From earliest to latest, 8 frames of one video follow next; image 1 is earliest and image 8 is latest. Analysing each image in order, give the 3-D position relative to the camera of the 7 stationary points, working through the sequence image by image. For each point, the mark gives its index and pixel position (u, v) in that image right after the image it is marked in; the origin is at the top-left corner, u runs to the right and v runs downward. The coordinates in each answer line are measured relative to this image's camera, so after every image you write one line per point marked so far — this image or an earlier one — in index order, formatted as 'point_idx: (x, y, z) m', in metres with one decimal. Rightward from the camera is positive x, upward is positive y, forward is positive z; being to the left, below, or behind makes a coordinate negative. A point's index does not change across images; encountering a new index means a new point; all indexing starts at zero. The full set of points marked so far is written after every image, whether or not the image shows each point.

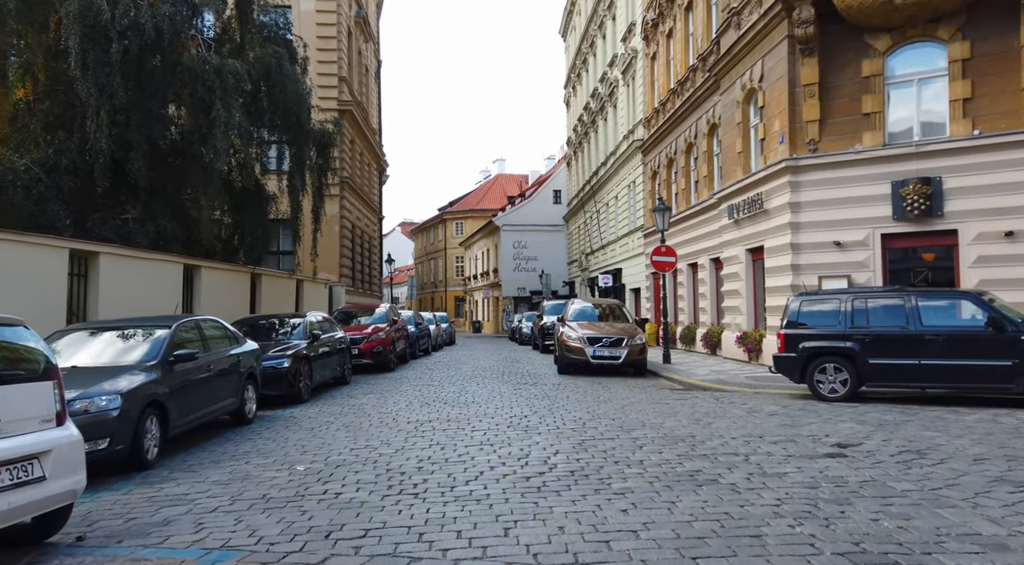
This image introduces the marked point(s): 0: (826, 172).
0: (+6.3, +2.2, +15.1) m
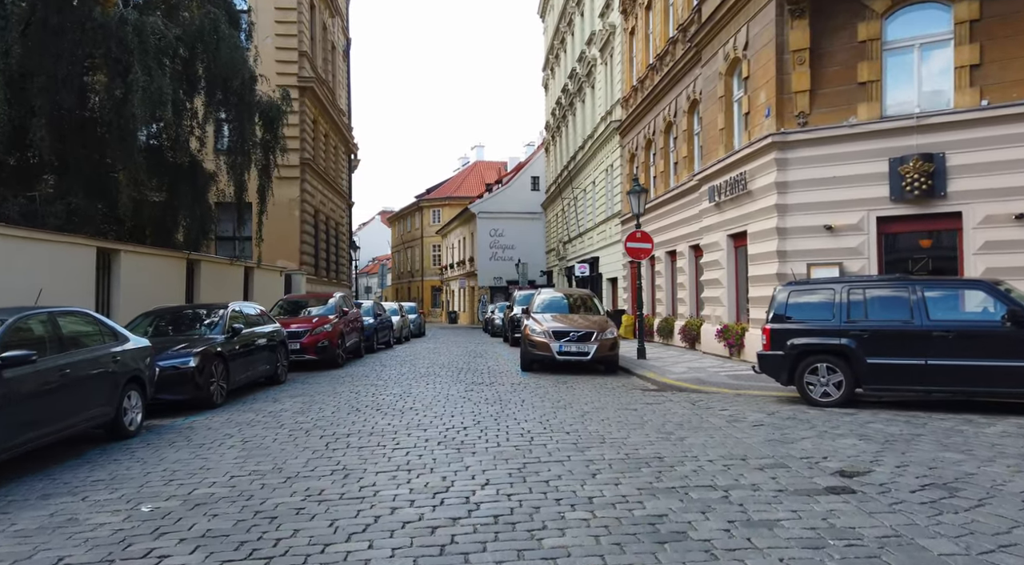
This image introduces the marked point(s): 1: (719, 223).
0: (+5.5, +2.5, +13.6) m
1: (+4.8, +1.4, +17.3) m
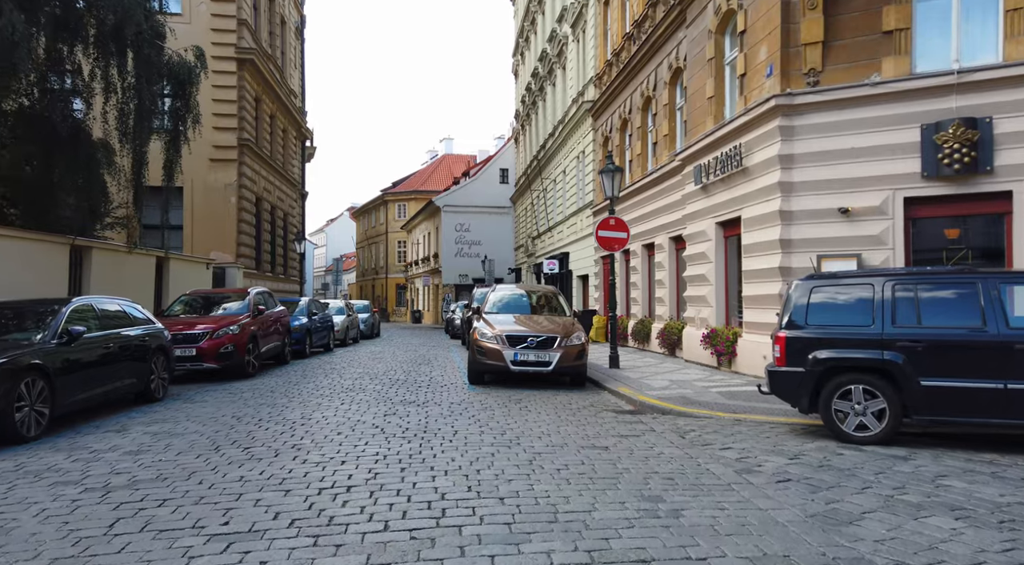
0: (+4.7, +2.5, +11.1) m
1: (+3.8, +1.4, +14.8) m
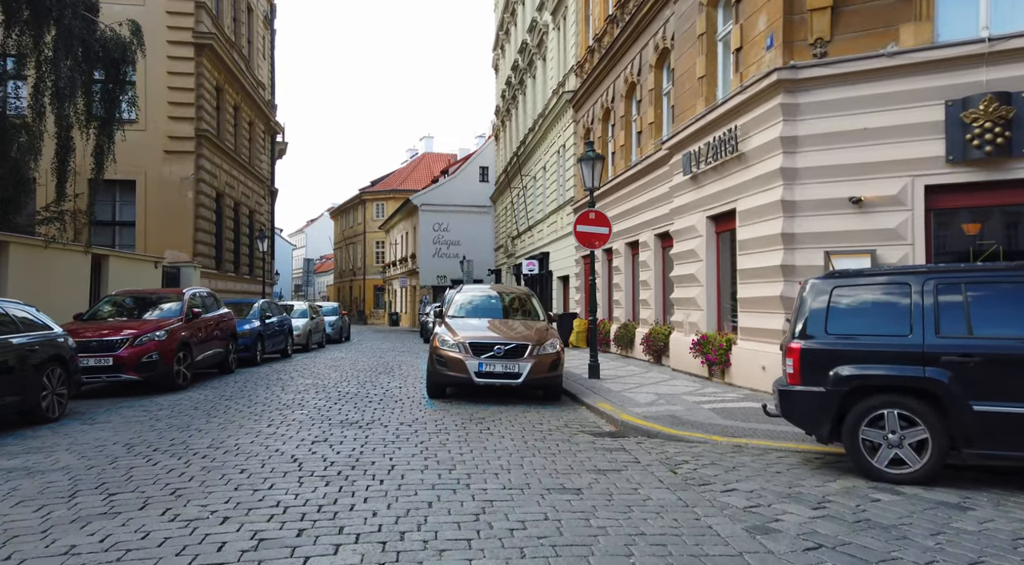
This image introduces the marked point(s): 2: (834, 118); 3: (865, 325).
0: (+4.2, +2.5, +9.7) m
1: (+3.3, +1.4, +13.3) m
2: (+4.2, +2.1, +9.8) m
3: (+2.9, -0.3, +6.1) m
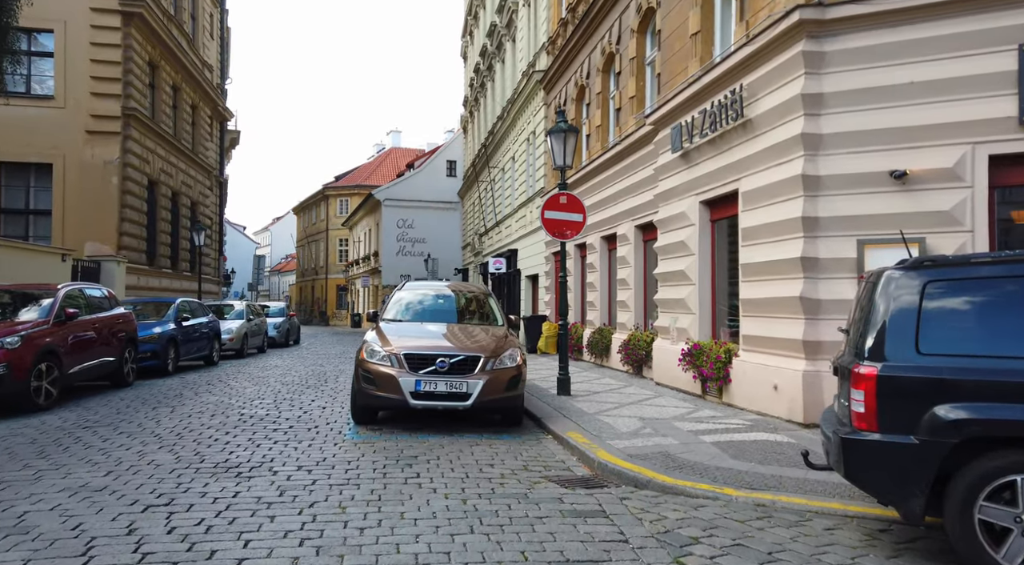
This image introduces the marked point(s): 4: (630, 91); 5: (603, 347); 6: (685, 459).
0: (+3.7, +2.5, +7.6) m
1: (+2.6, +1.5, +11.2) m
2: (+3.7, +2.2, +7.7) m
3: (+2.5, -0.3, +3.9) m
4: (+2.2, +3.6, +14.1) m
5: (+1.9, -1.3, +15.3) m
6: (+1.5, -1.6, +6.7) m
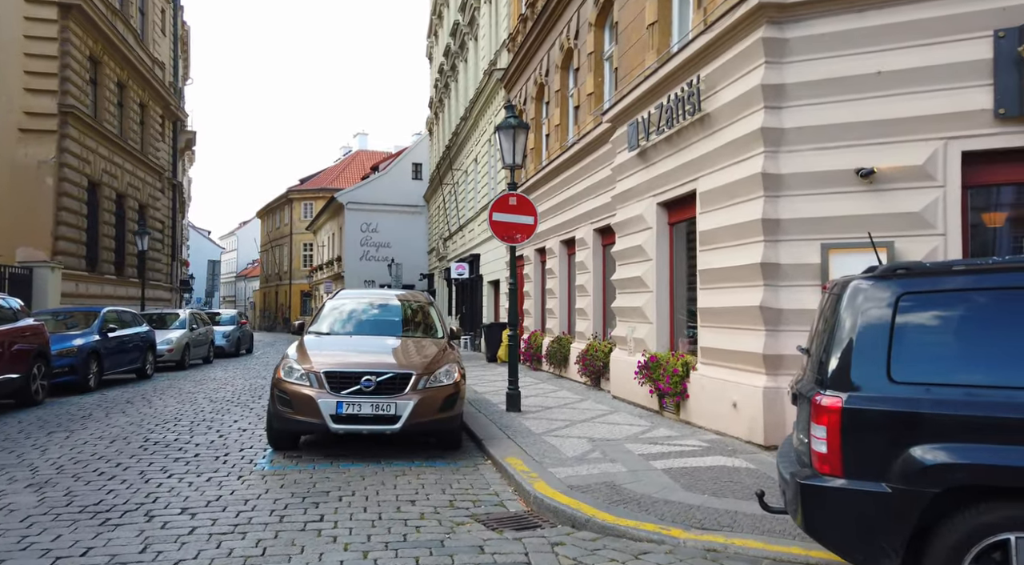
0: (+3.1, +2.5, +7.0) m
1: (+1.8, +1.4, +10.5) m
2: (+3.0, +2.1, +7.0) m
3: (+2.0, -0.4, +3.2) m
4: (+1.3, +3.5, +13.4) m
5: (+1.0, -1.4, +14.6) m
6: (+1.0, -1.6, +5.9) m
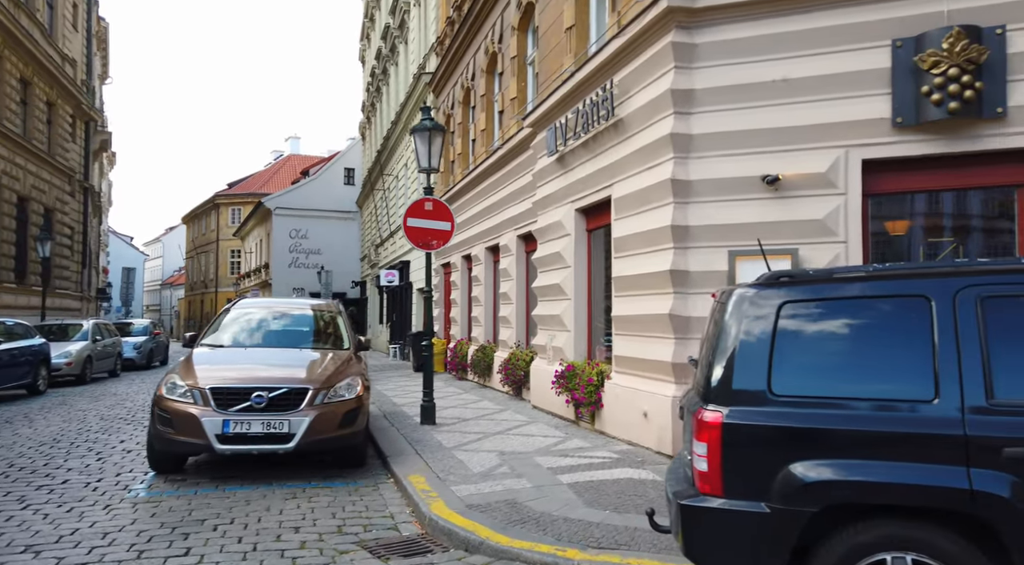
0: (+2.2, +2.4, +6.9) m
1: (+0.7, +1.3, +10.3) m
2: (+2.1, +2.0, +7.0) m
3: (+1.4, -0.4, +3.1) m
4: (-0.1, +3.4, +13.2) m
5: (-0.5, -1.6, +14.3) m
6: (+0.2, -1.7, +5.7) m
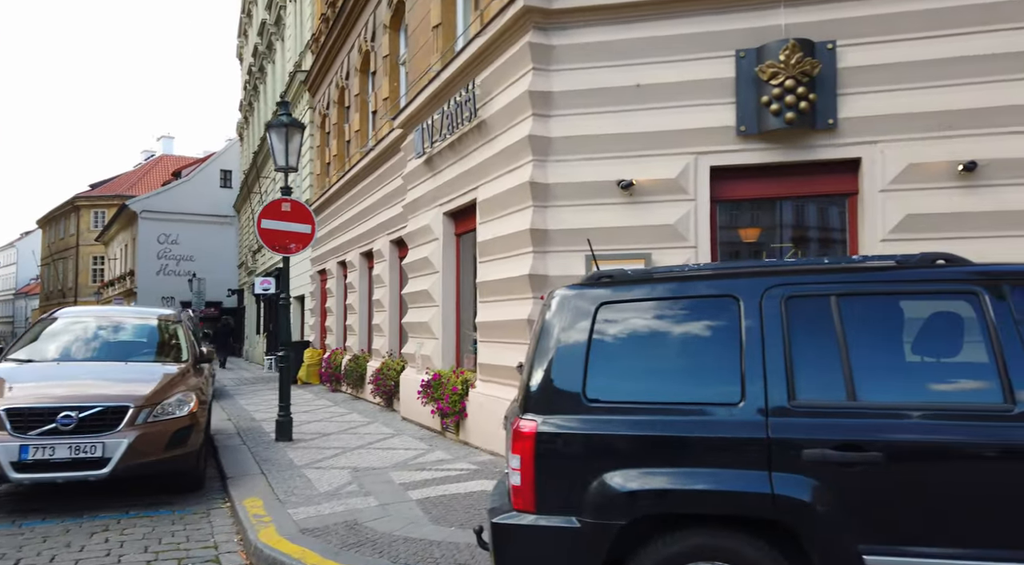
0: (+0.8, +2.3, +6.9) m
1: (-1.2, +1.2, +10.0) m
2: (+0.8, +2.0, +6.9) m
3: (+0.6, -0.4, +2.9) m
4: (-2.3, +3.3, +12.8) m
5: (-2.9, -1.7, +13.8) m
6: (-1.0, -1.8, +5.3) m
